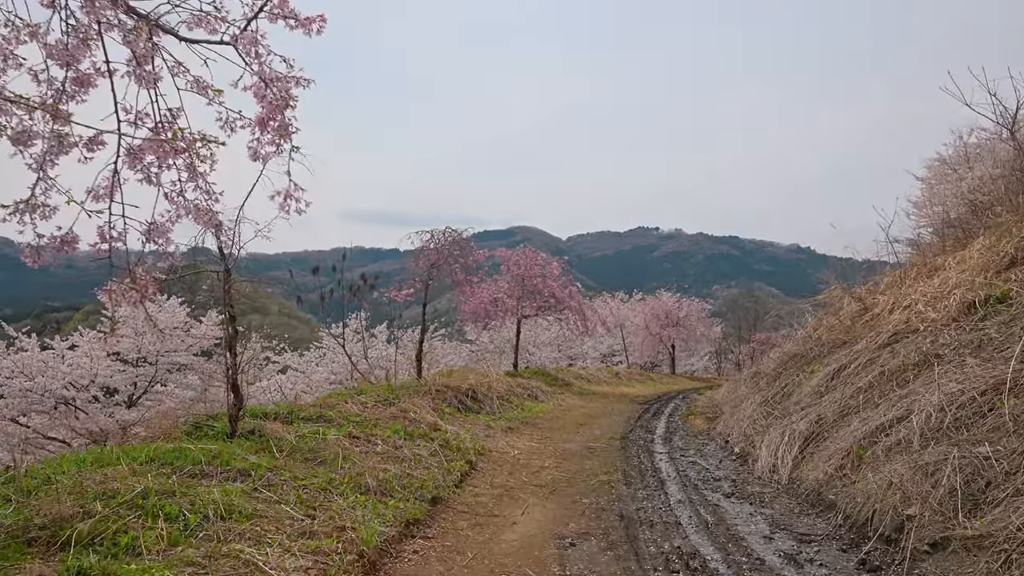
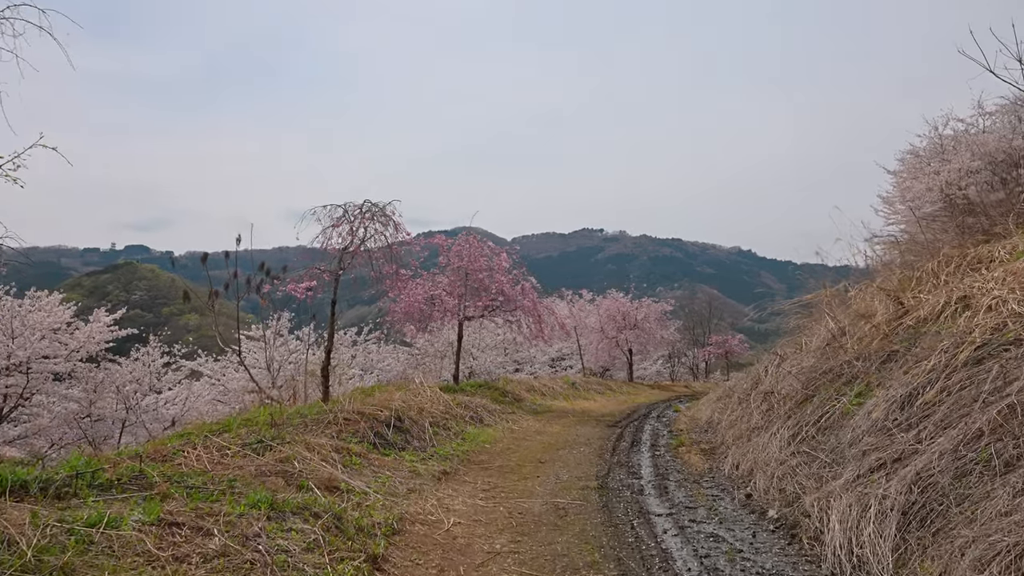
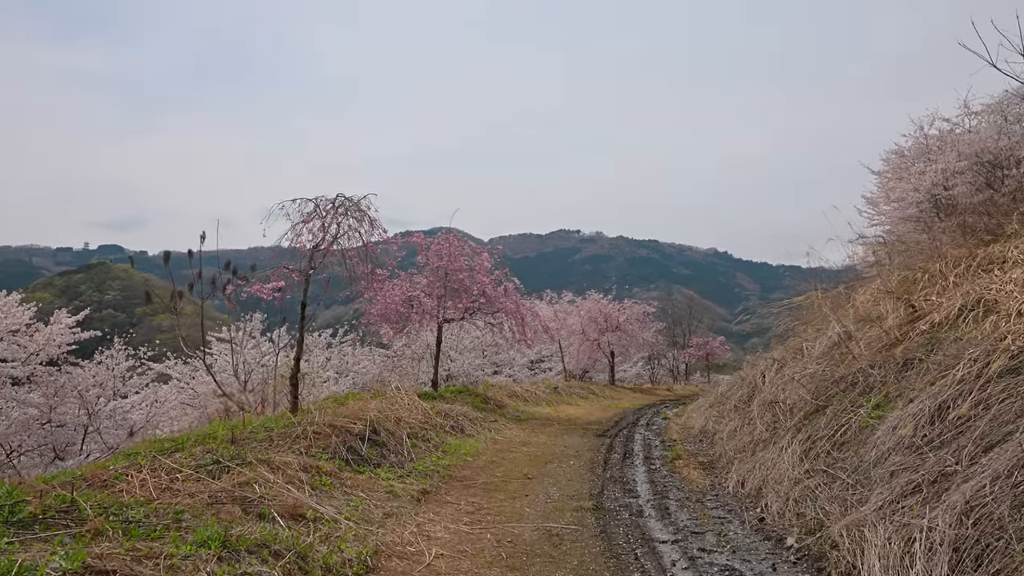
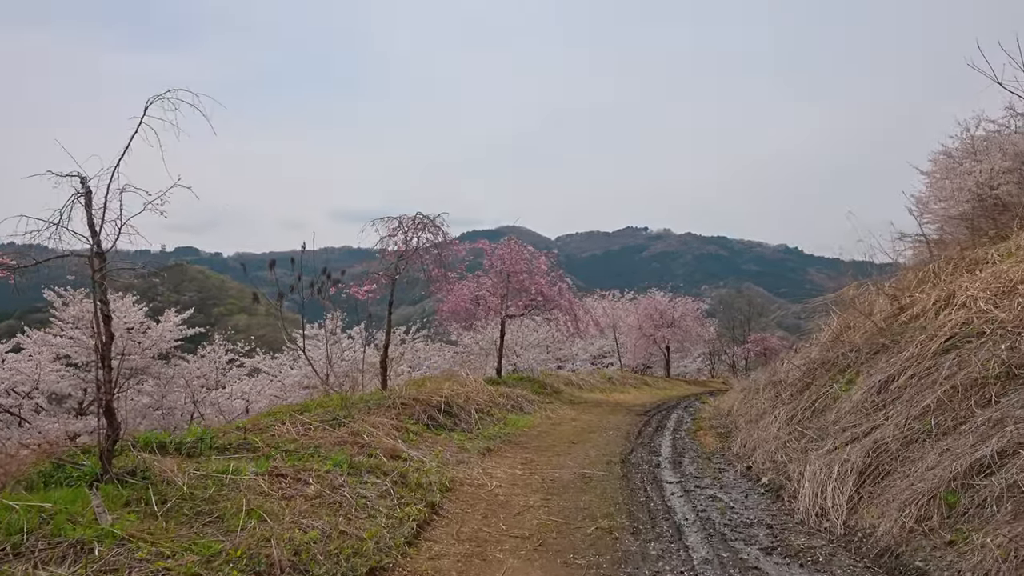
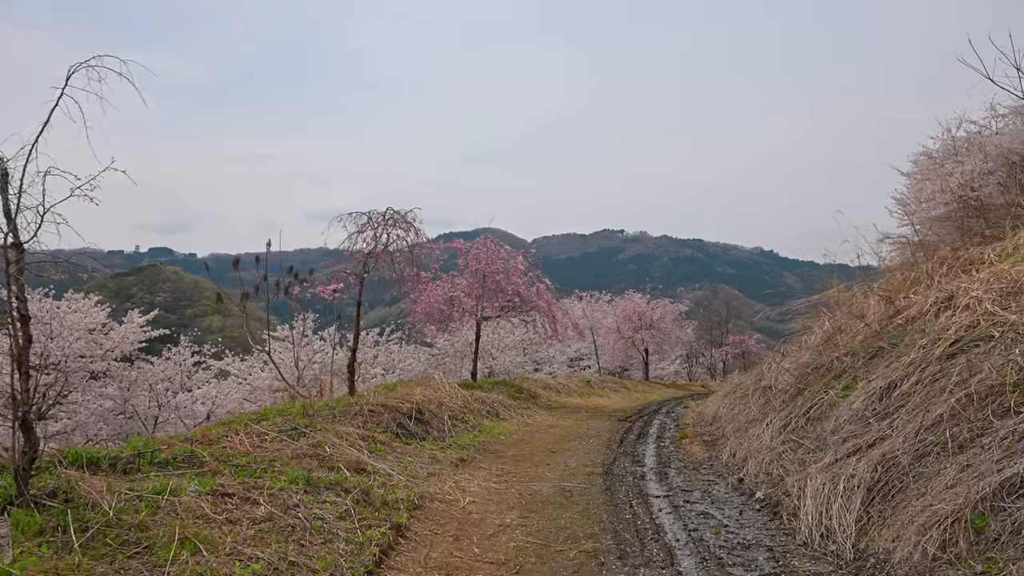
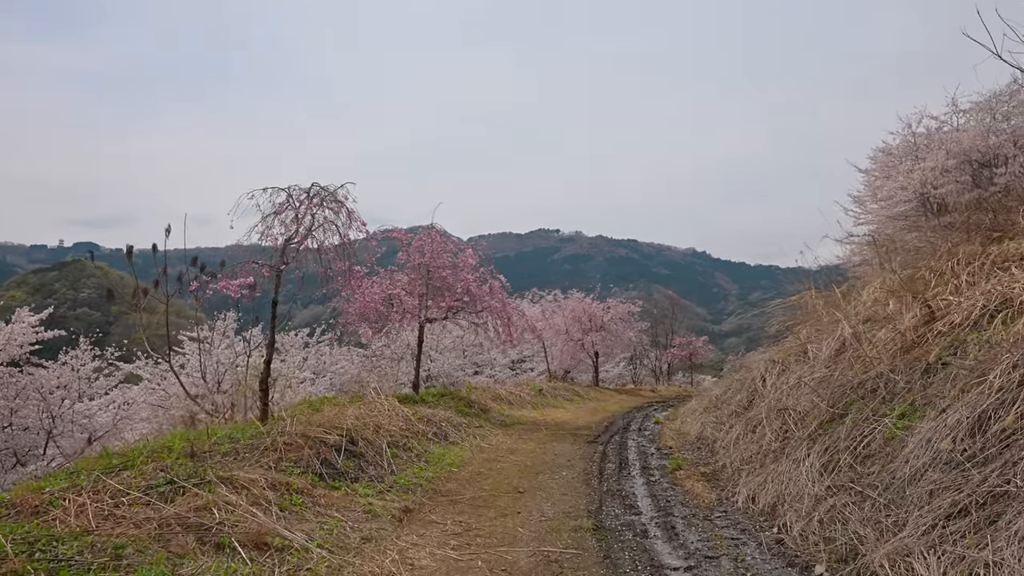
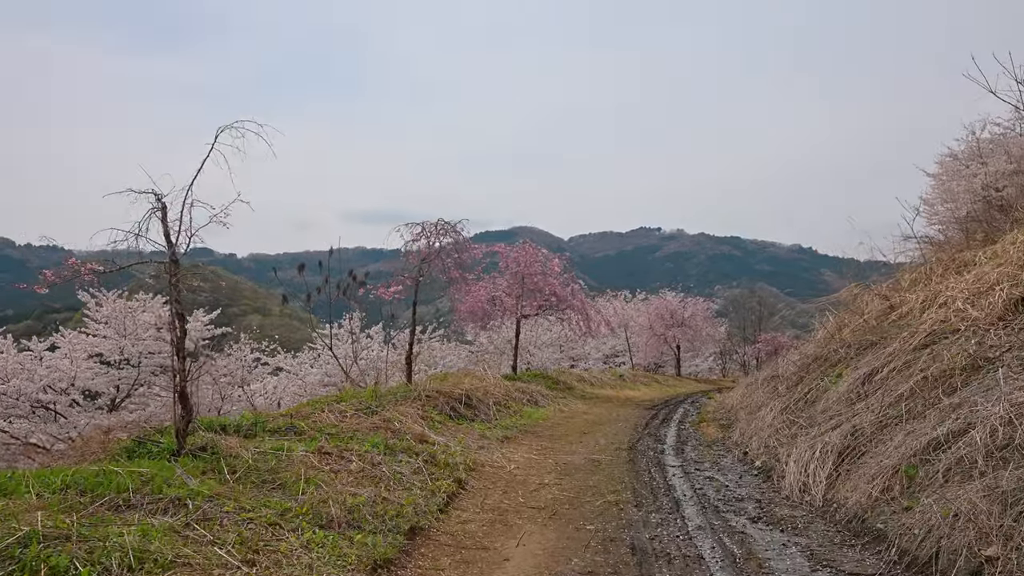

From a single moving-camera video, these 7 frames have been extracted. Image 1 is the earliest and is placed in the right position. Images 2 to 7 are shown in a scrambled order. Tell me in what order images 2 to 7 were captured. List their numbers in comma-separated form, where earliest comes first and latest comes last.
7, 4, 5, 2, 3, 6
